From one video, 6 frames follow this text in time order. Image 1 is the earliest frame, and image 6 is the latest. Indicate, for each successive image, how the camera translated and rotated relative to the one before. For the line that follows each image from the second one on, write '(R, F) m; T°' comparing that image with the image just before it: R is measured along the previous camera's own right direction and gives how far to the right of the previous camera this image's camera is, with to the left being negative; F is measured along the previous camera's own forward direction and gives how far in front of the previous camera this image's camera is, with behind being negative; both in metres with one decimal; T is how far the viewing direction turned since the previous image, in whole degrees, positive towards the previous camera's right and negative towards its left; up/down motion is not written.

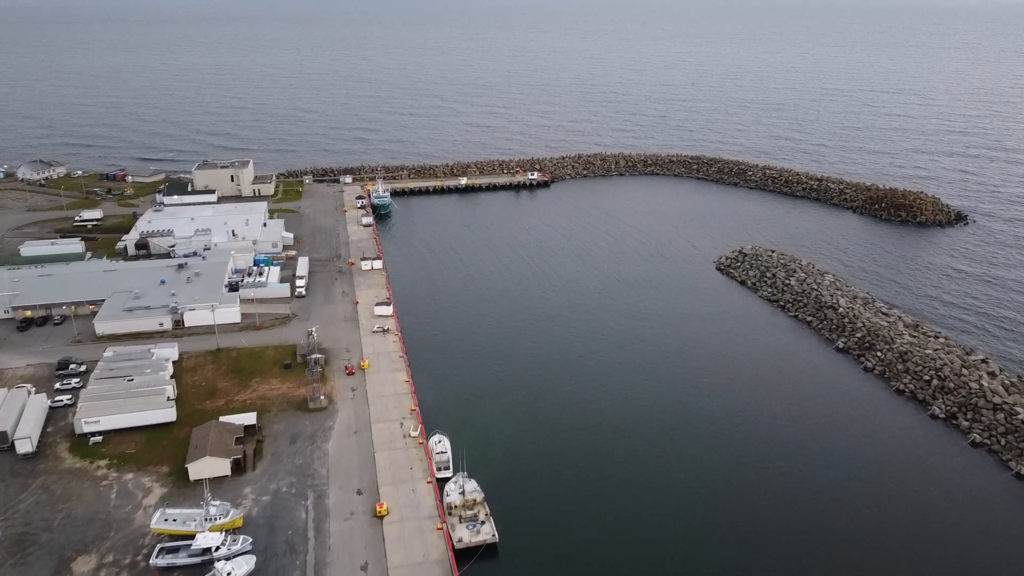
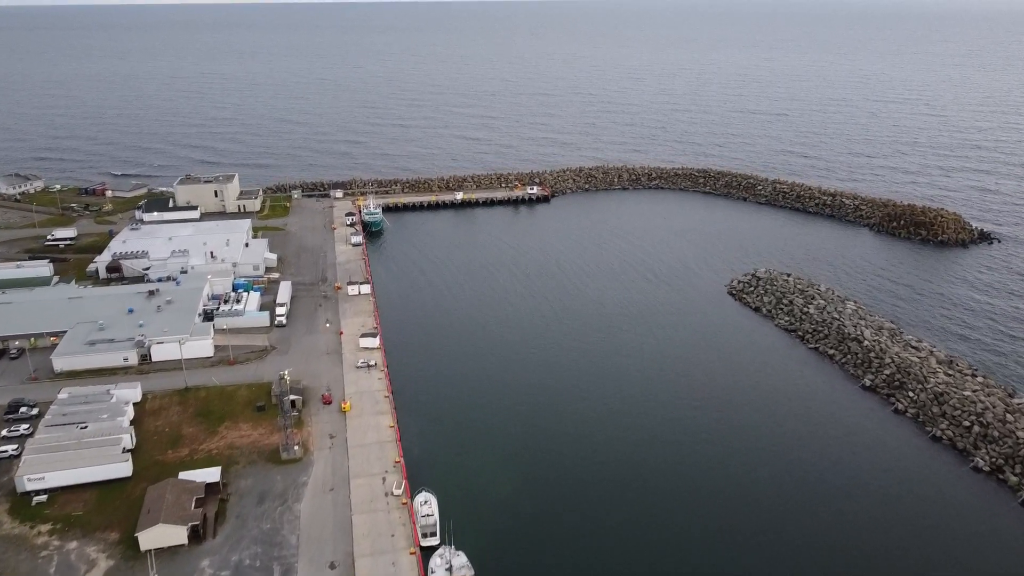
(+0.2, +3.8) m; 0°
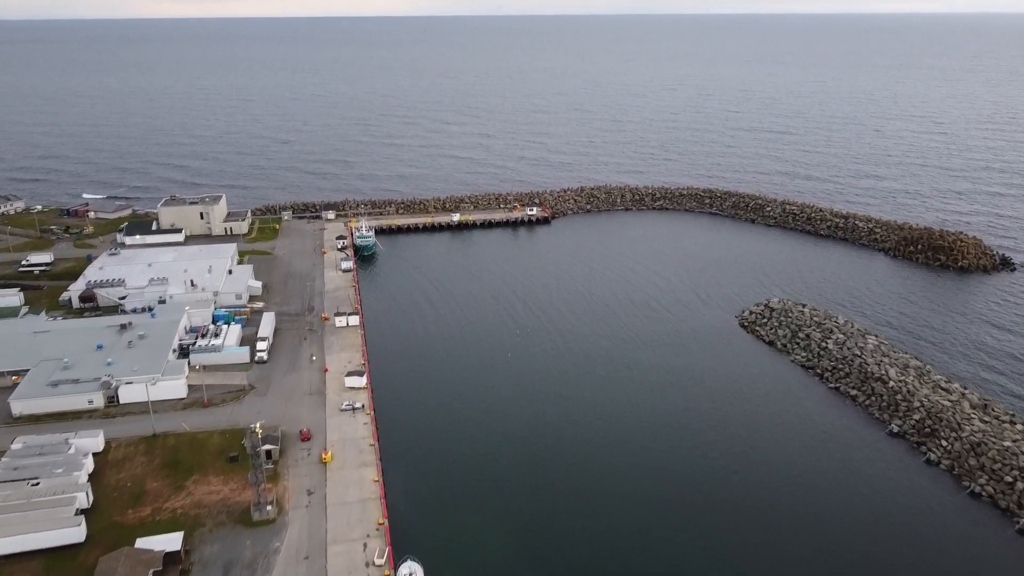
(+0.2, +3.2) m; 0°
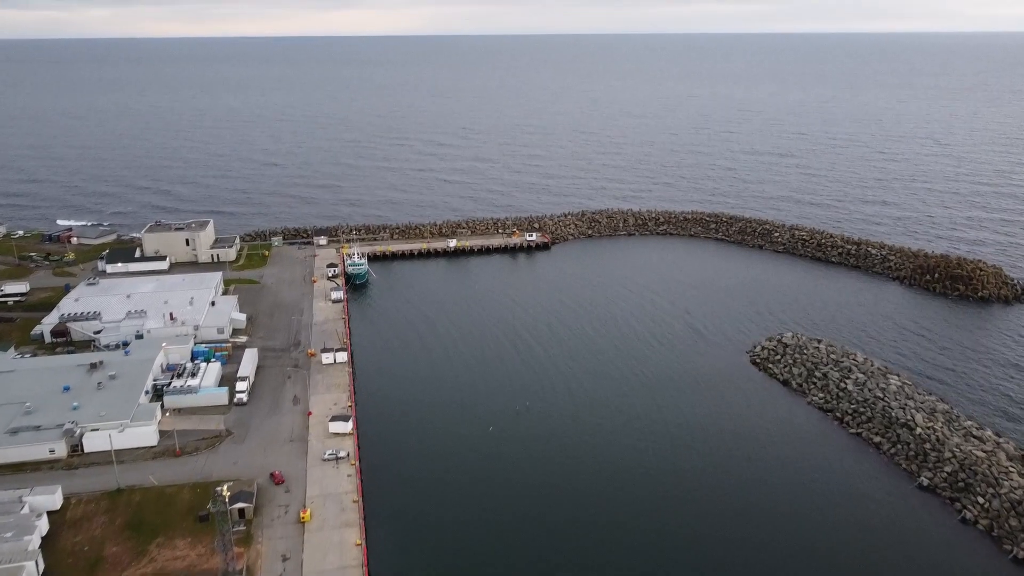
(+0.2, +2.9) m; 0°
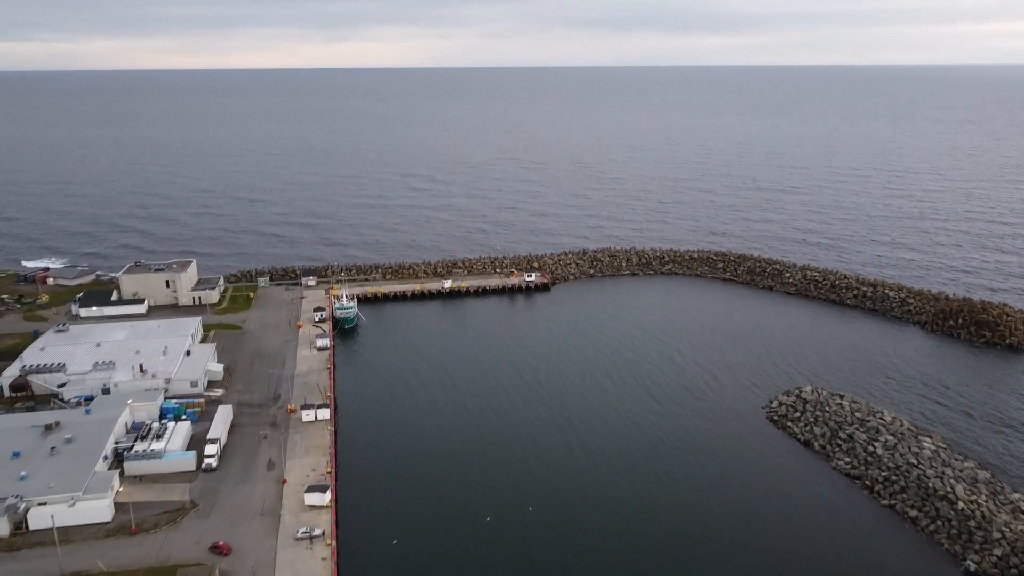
(+0.2, +3.6) m; 0°
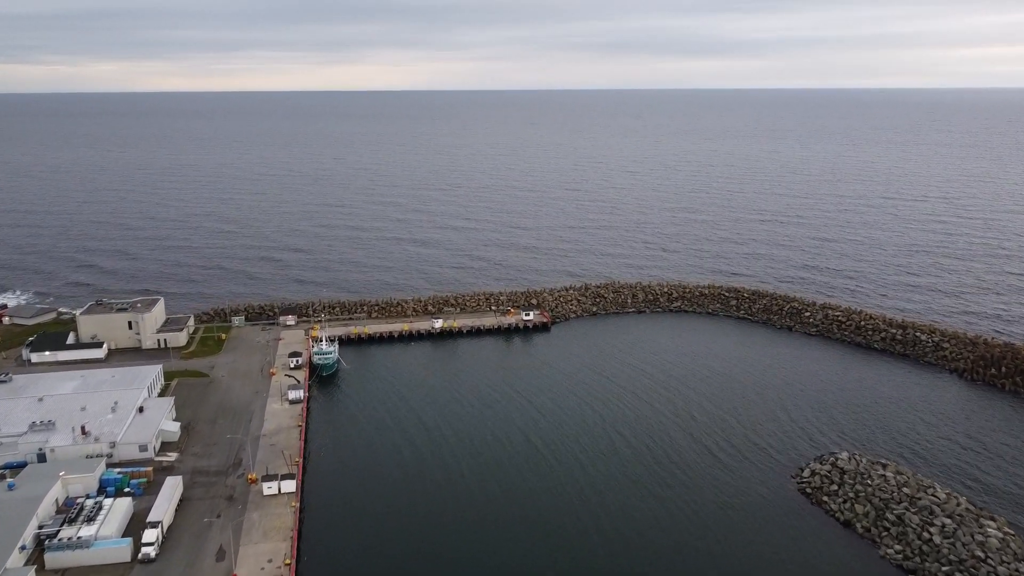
(+0.3, +5.6) m; 0°
